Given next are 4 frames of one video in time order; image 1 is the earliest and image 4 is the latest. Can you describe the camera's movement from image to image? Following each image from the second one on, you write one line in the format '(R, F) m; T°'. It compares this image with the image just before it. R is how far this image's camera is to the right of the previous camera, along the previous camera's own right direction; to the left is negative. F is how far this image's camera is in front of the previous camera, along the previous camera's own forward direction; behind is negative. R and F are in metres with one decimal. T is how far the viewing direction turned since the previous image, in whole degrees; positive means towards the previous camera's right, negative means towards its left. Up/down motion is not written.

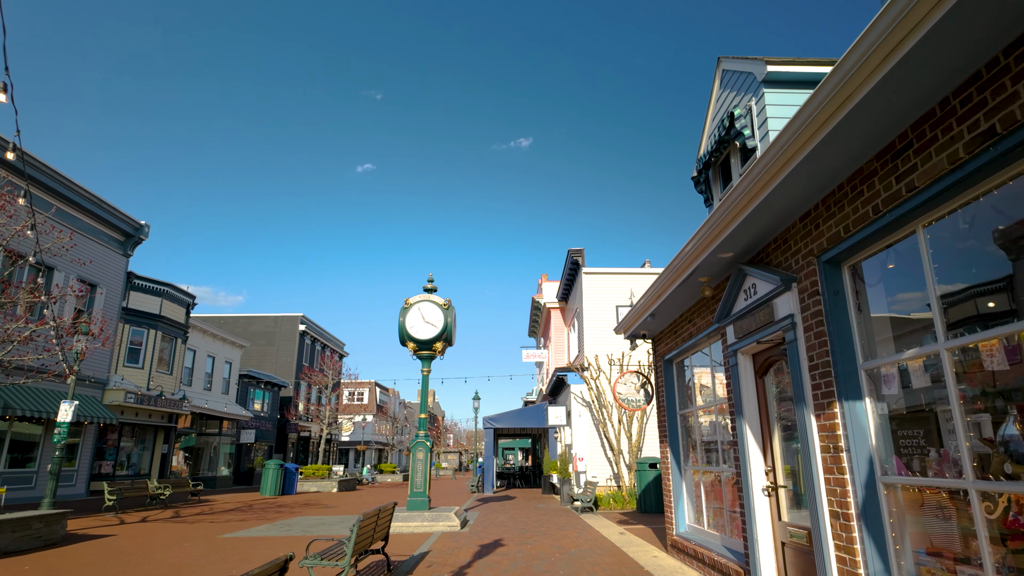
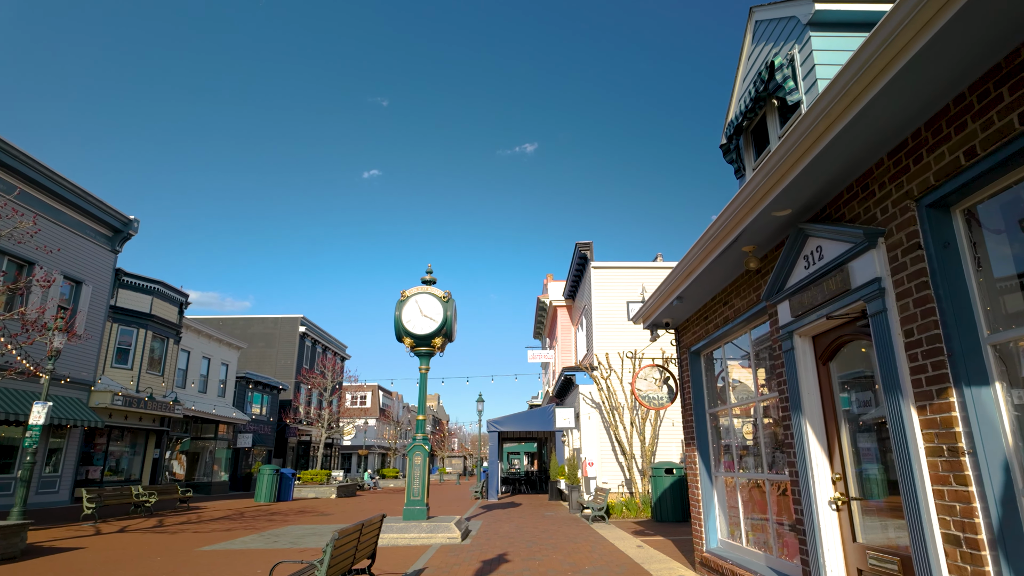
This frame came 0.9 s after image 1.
(0.0, +0.9) m; 0°
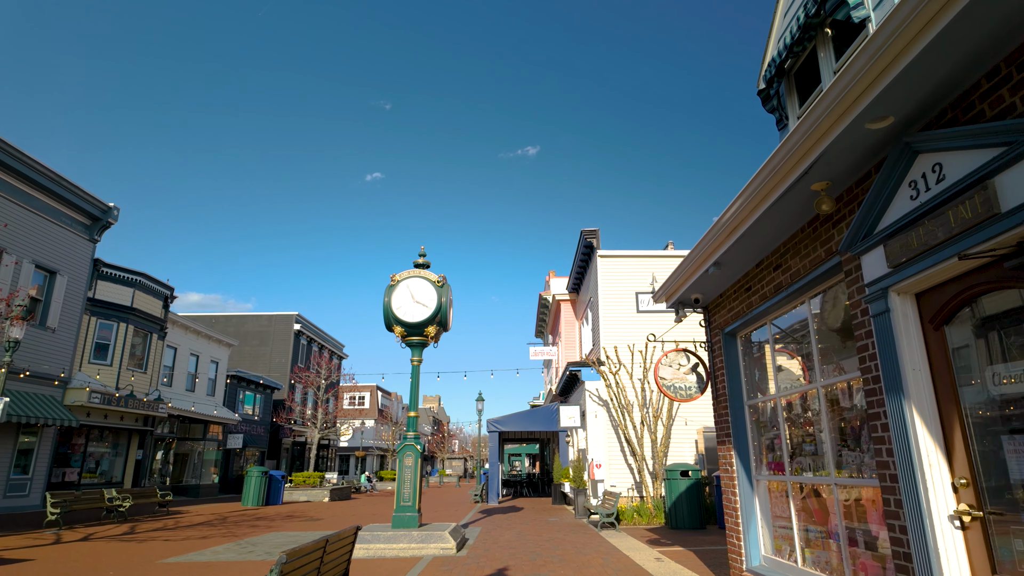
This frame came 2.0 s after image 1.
(0.0, +1.1) m; 0°
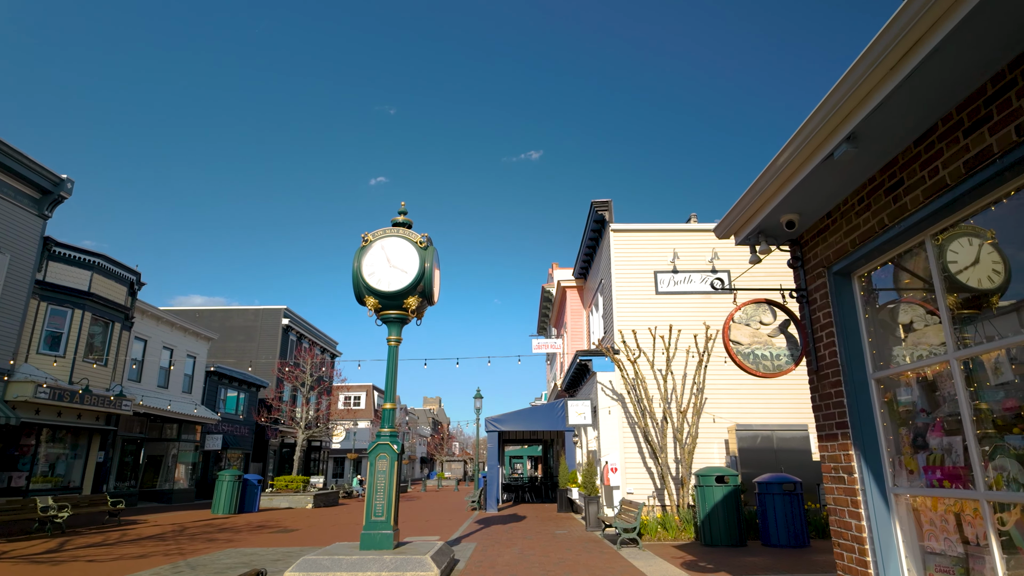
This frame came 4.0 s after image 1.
(0.0, +2.0) m; 0°
